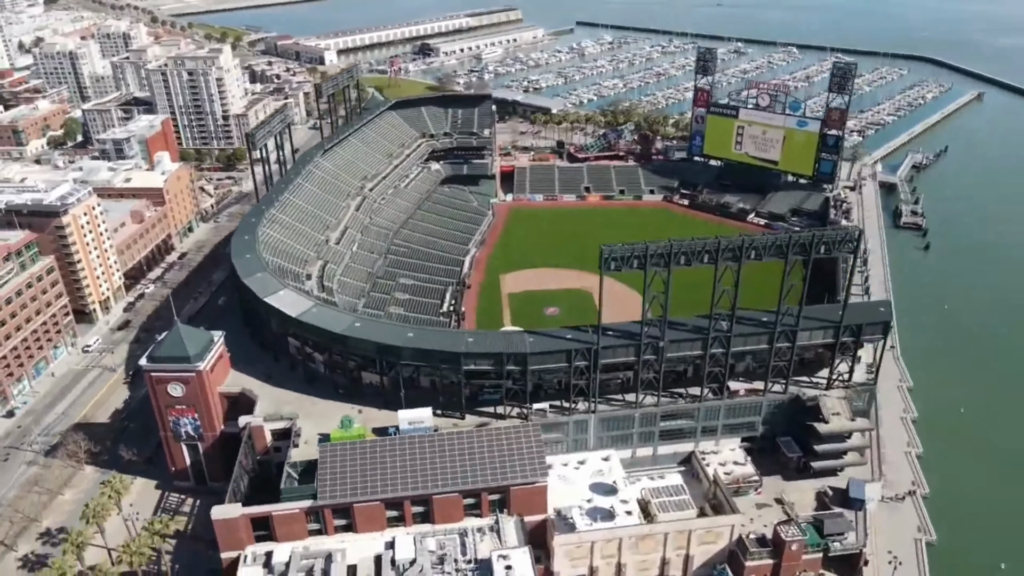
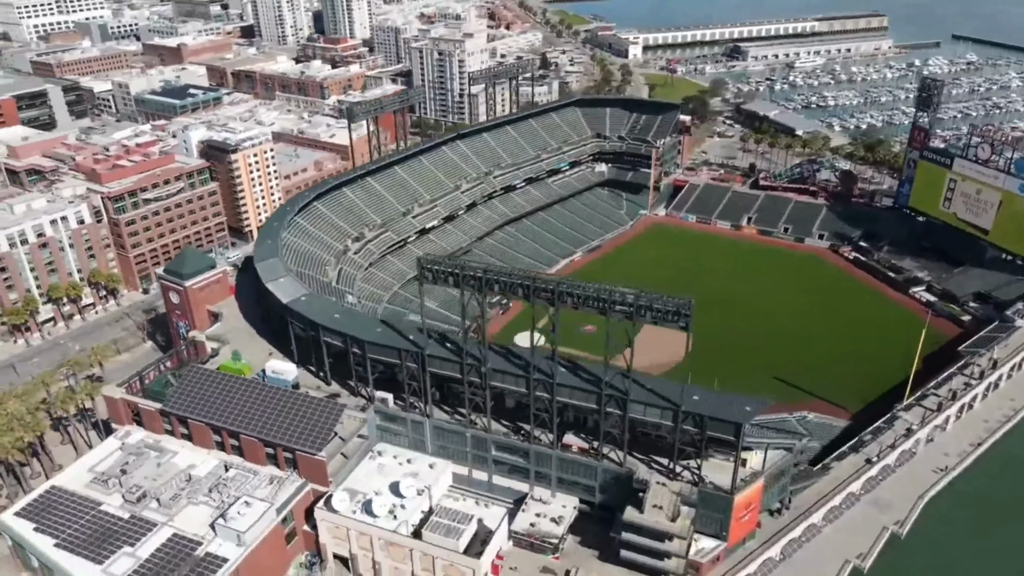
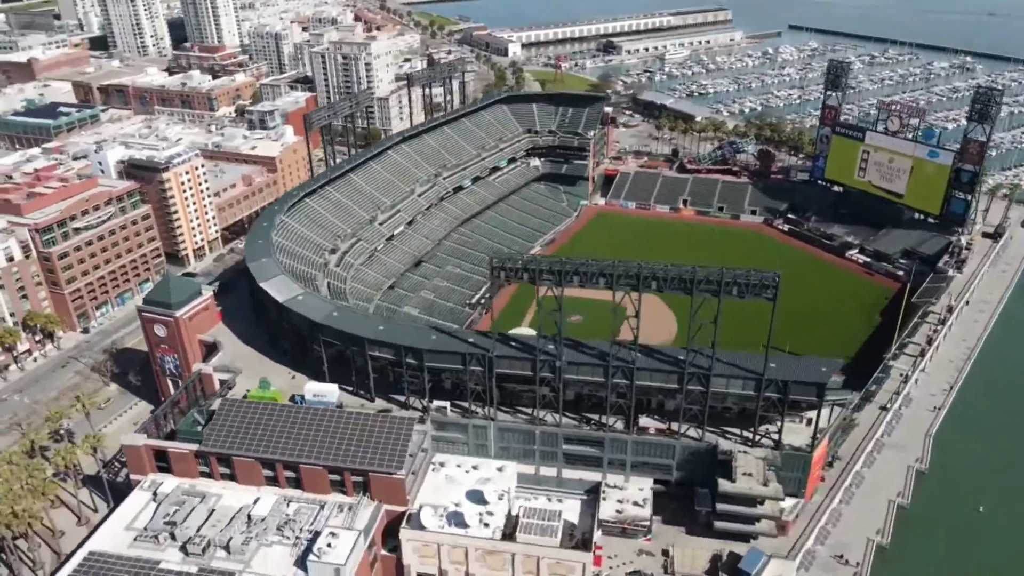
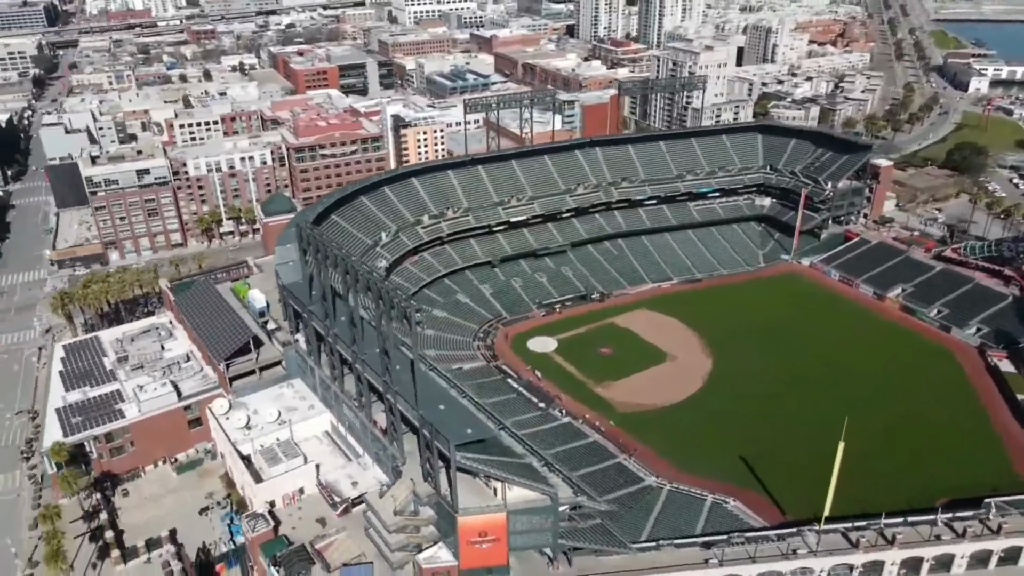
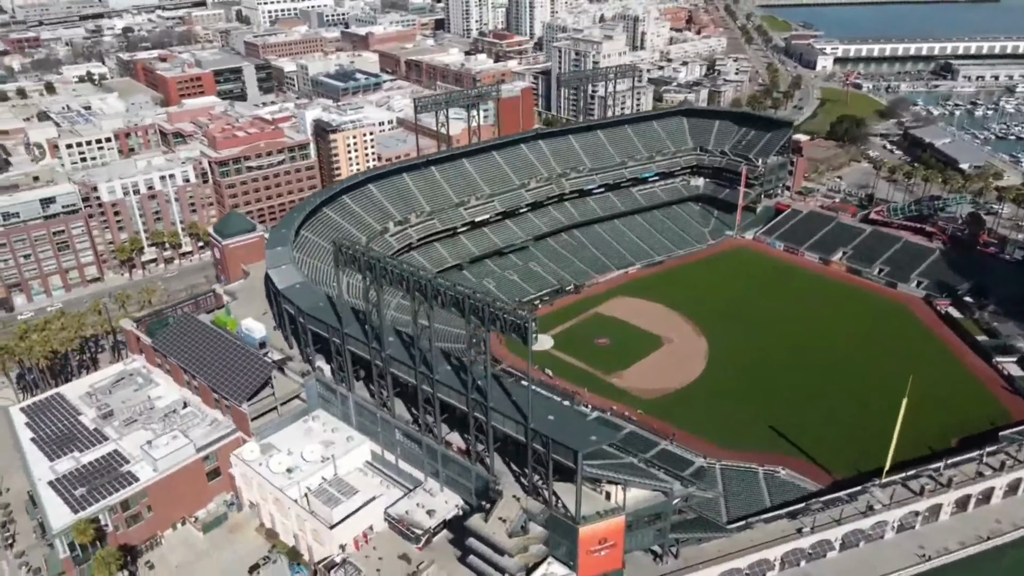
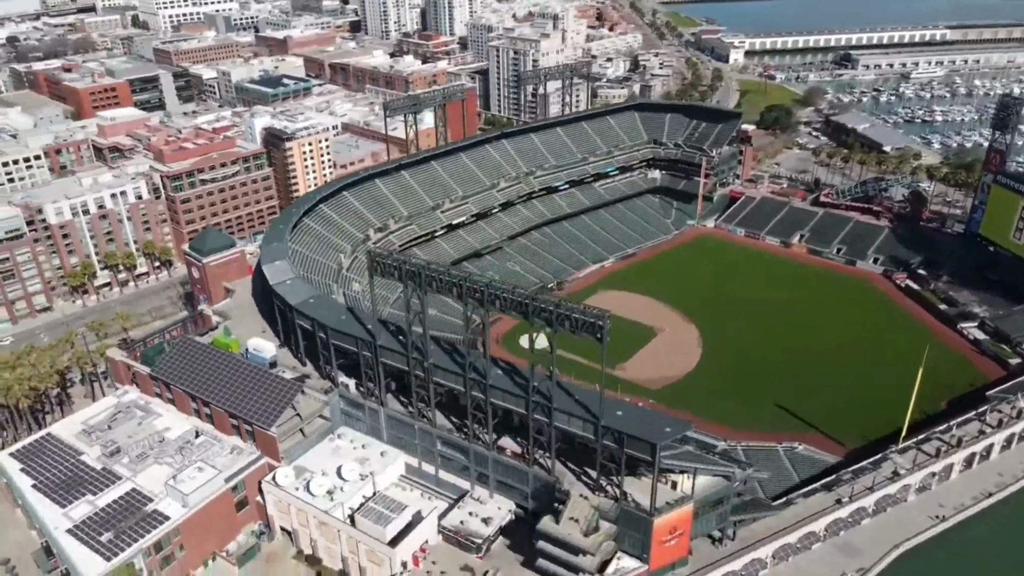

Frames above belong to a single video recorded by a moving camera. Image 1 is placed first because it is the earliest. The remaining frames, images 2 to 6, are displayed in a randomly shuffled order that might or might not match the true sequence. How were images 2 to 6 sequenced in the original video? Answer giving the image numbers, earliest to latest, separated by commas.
3, 2, 6, 5, 4
